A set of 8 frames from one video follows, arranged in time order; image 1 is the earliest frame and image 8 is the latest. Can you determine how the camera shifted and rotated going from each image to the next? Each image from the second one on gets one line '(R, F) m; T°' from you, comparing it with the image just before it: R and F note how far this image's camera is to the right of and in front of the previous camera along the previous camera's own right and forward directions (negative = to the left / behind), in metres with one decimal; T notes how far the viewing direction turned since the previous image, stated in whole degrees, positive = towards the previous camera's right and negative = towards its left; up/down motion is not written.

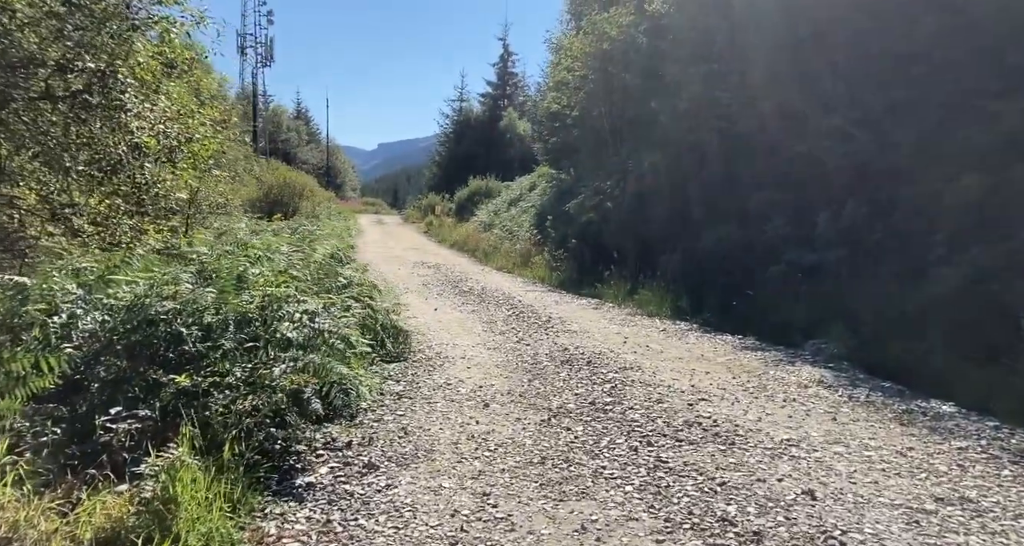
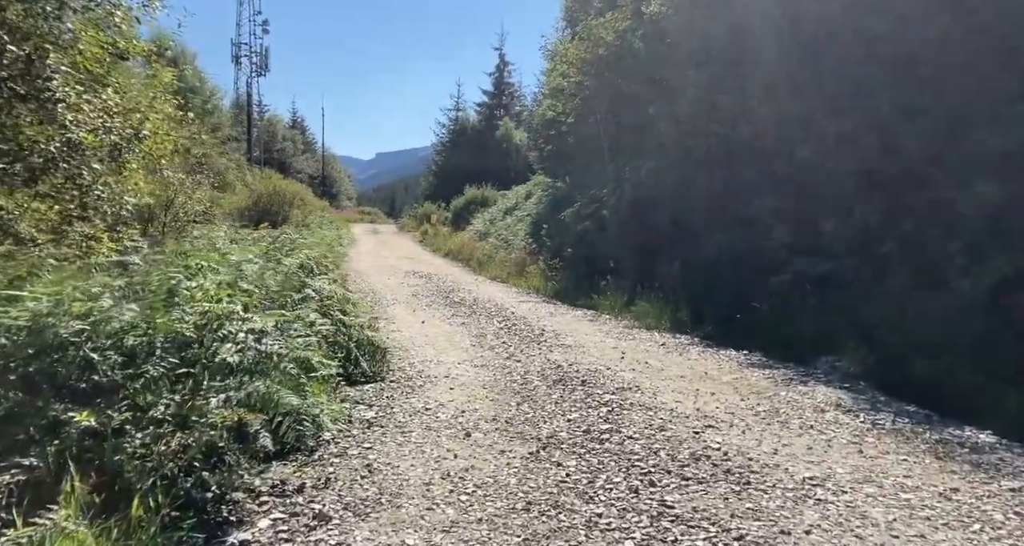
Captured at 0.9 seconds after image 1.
(+0.1, +0.6) m; 0°
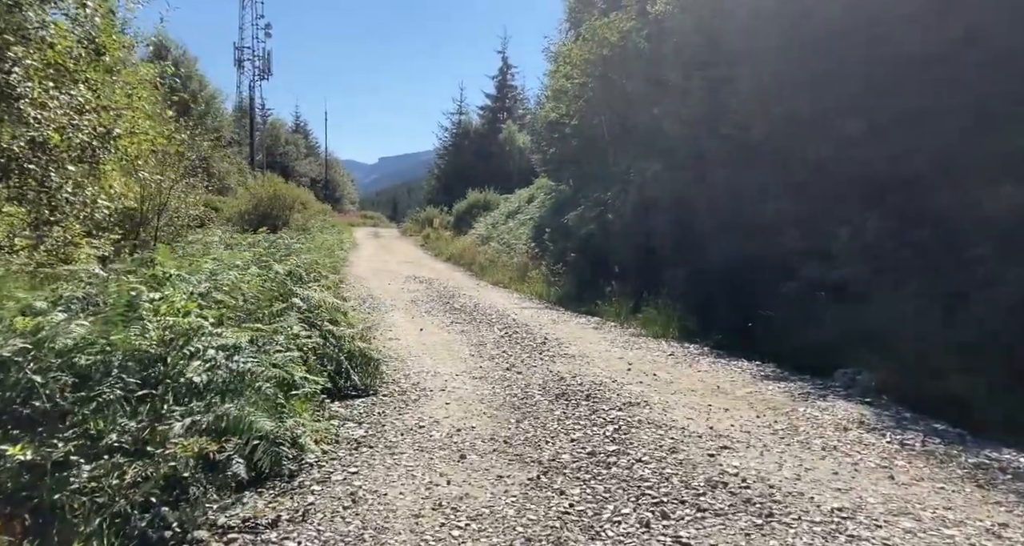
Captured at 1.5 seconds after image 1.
(0.0, +0.4) m; 0°
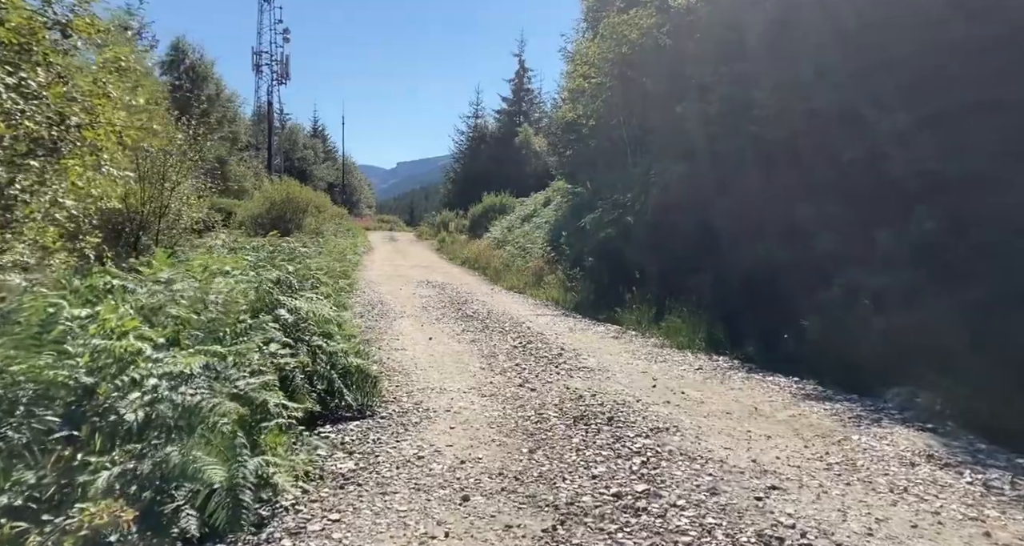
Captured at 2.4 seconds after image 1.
(0.0, +0.7) m; -2°
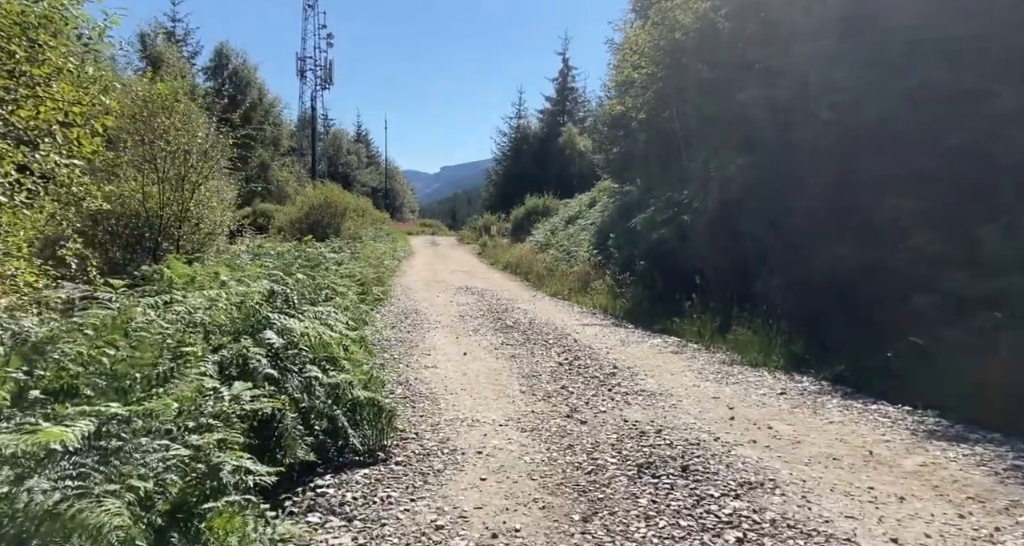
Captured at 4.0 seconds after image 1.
(0.0, +1.2) m; -4°
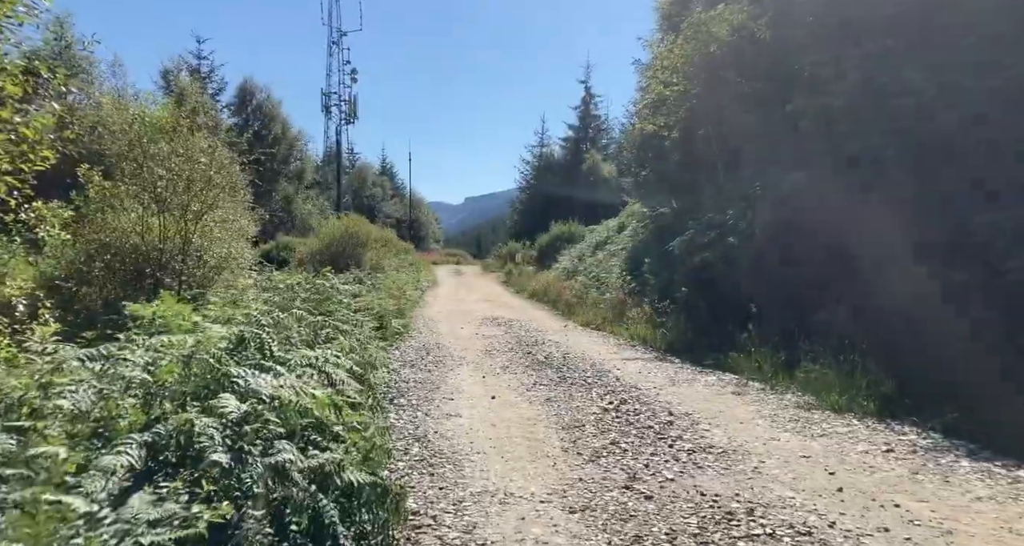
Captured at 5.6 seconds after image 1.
(-0.1, +1.2) m; -2°
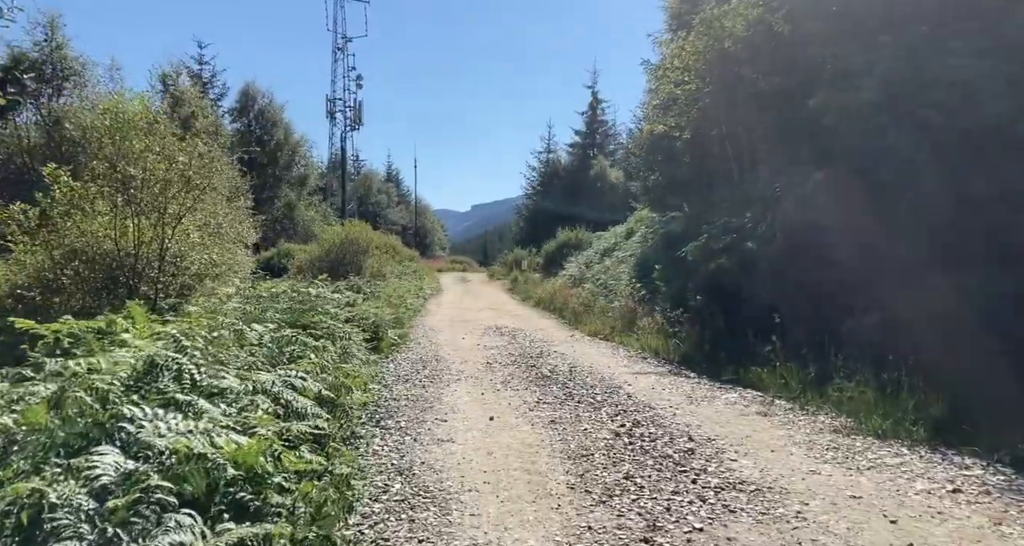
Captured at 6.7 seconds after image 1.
(+0.1, +0.9) m; -1°
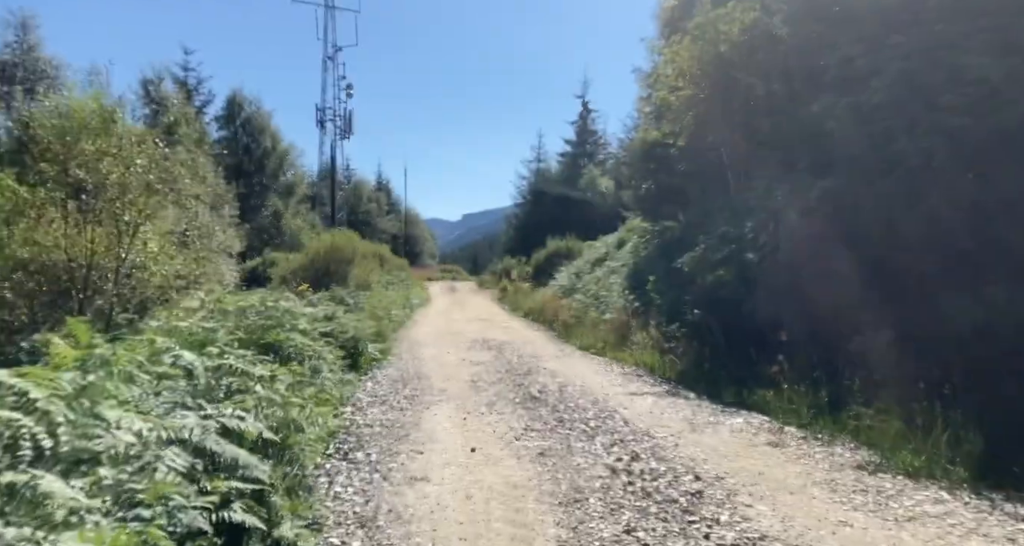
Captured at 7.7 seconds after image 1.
(+0.1, +0.8) m; +1°
